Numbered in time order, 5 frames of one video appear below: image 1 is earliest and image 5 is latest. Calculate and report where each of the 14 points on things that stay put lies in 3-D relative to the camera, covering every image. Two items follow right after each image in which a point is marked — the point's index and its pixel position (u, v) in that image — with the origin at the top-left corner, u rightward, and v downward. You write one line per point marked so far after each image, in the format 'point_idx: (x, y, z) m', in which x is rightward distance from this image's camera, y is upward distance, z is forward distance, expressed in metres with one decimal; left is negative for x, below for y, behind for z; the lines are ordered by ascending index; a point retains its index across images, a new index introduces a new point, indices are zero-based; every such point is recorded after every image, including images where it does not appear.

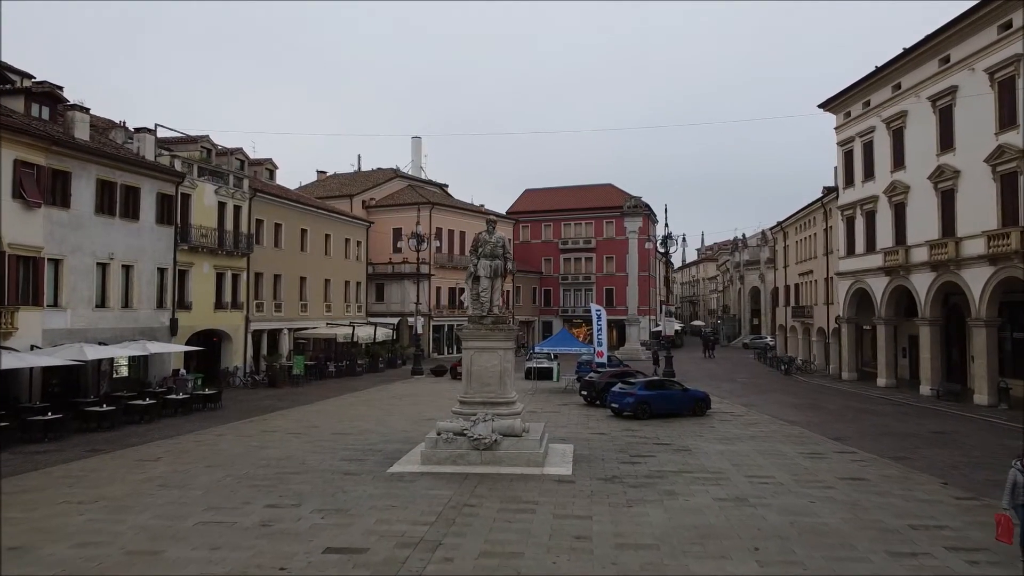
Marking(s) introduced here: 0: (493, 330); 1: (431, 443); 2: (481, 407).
0: (-0.4, -0.9, +15.2) m
1: (-1.7, -3.3, +14.8) m
2: (-0.7, -2.6, +15.2) m
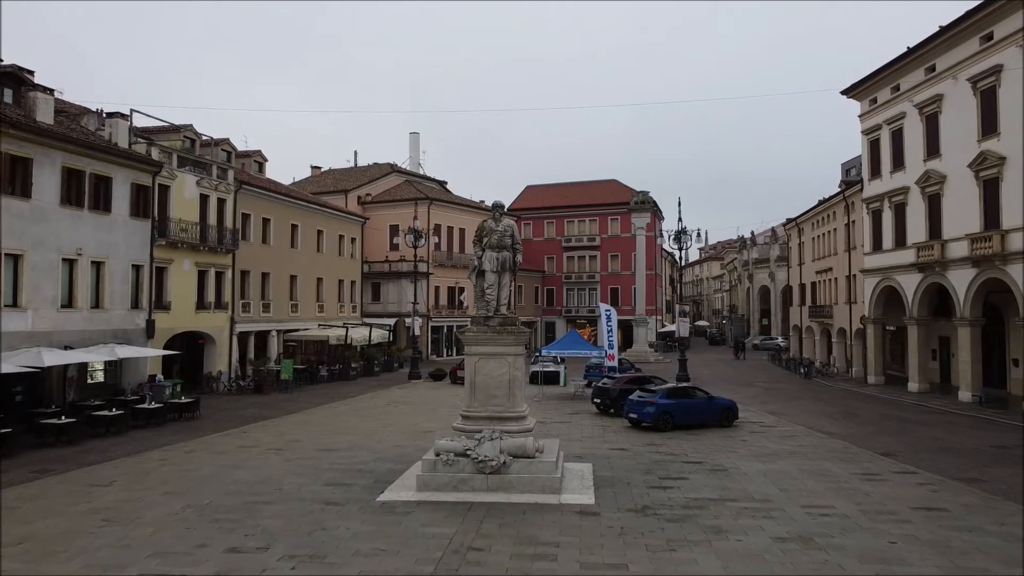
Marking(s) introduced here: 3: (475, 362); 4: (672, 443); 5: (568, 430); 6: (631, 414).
0: (-0.2, -0.9, +13.1) m
1: (-1.5, -3.3, +12.6) m
2: (-0.5, -2.5, +13.0) m
3: (-0.7, -1.4, +13.1) m
4: (+4.1, -4.0, +17.7) m
5: (+1.6, -4.0, +19.2) m
6: (+3.5, -3.7, +19.8) m
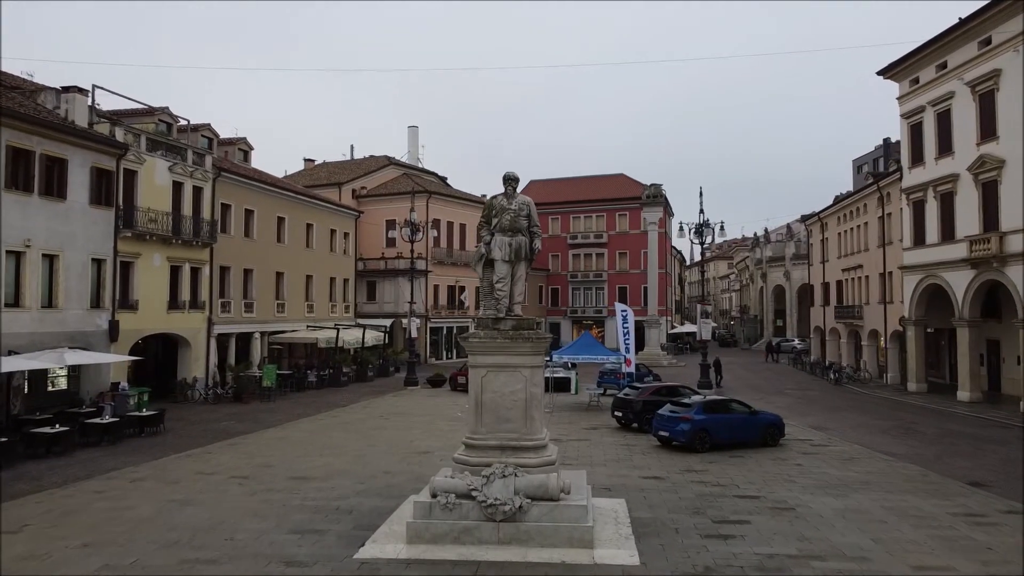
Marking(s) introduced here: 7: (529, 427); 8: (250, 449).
0: (0.0, -0.8, +10.2) m
1: (-1.3, -3.2, +9.8) m
2: (-0.2, -2.5, +10.2) m
3: (-0.5, -1.3, +10.3) m
4: (+4.4, -3.9, +14.9) m
5: (+1.8, -3.9, +16.4) m
6: (+3.7, -3.6, +17.0) m
7: (+0.3, -2.1, +10.2) m
8: (-6.4, -4.0, +16.8) m
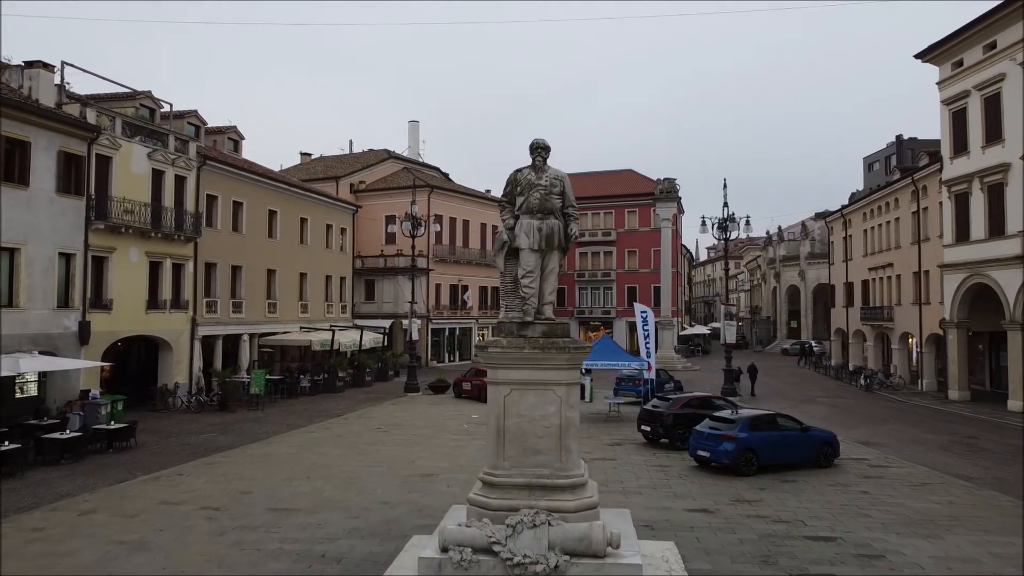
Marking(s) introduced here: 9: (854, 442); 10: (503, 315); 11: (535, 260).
0: (+0.4, -0.7, +8.0) m
1: (-0.9, -3.1, +7.6) m
2: (+0.1, -2.4, +8.0) m
3: (-0.1, -1.3, +8.1) m
4: (+4.8, -3.9, +12.7) m
5: (+2.2, -3.9, +14.2) m
6: (+4.1, -3.5, +14.8) m
7: (+0.6, -2.0, +8.0) m
8: (-6.1, -3.9, +14.6) m
9: (+9.2, -4.1, +18.4) m
10: (-0.1, -0.3, +8.5) m
11: (+0.3, +0.4, +8.6) m
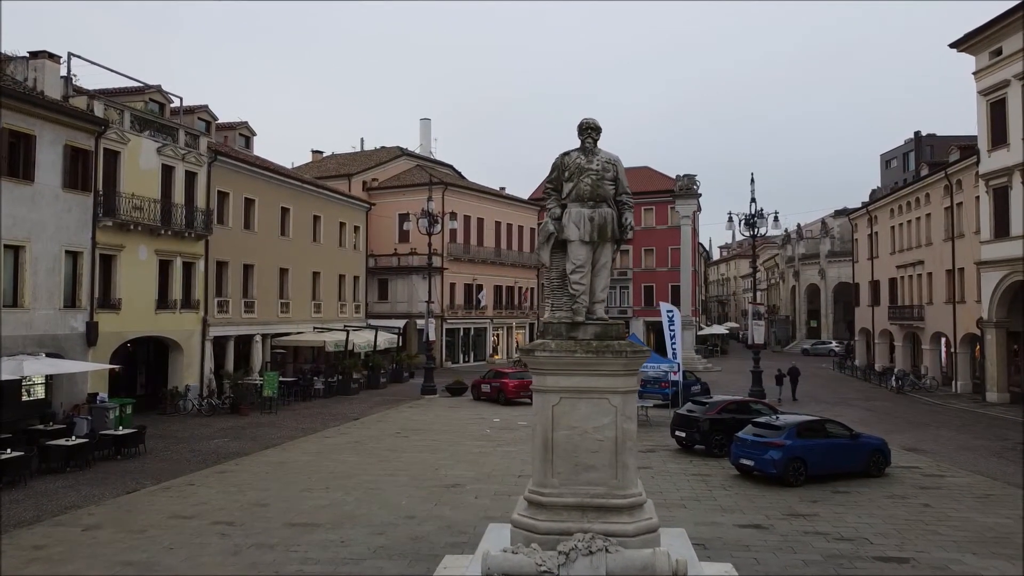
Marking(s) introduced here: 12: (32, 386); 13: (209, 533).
0: (+0.9, -0.7, +7.2) m
1: (-0.4, -3.1, +6.8) m
2: (+0.7, -2.4, +7.1) m
3: (+0.4, -1.3, +7.2) m
4: (+5.3, -3.8, +11.7) m
5: (+2.8, -3.8, +13.3) m
6: (+4.7, -3.5, +13.9) m
7: (+1.2, -2.0, +7.1) m
8: (-5.5, -3.9, +13.8) m
9: (+9.9, -4.1, +17.4) m
10: (+0.4, -0.3, +7.6) m
11: (+0.8, +0.4, +7.7) m
12: (-13.5, -2.7, +18.9) m
13: (-4.7, -3.8, +10.5) m
